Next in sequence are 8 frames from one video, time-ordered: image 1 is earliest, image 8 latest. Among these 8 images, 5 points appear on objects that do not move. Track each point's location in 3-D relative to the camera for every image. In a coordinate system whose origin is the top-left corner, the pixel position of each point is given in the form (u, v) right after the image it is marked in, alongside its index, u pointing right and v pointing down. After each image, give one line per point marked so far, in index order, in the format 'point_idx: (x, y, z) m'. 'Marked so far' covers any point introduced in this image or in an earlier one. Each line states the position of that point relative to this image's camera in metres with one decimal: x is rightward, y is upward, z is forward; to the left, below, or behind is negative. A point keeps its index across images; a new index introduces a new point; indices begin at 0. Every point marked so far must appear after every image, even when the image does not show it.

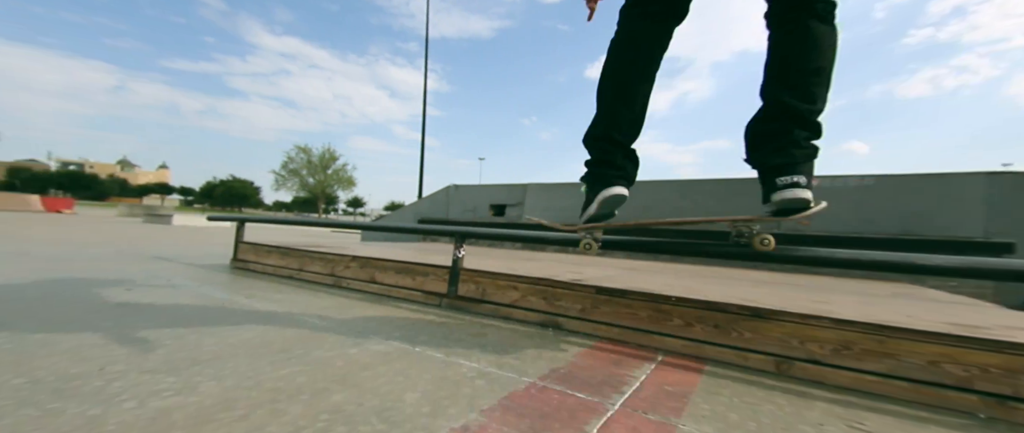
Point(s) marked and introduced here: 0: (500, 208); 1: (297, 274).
0: (-0.2, +0.2, +6.6) m
1: (-1.7, -0.5, +2.9) m
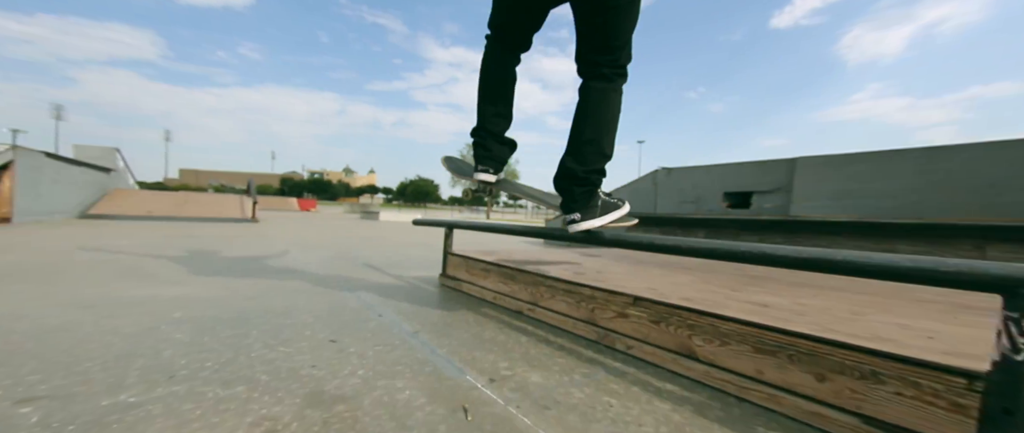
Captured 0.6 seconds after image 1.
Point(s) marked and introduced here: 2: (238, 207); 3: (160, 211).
0: (+2.9, +0.3, +4.7) m
1: (+0.1, -0.5, +1.9) m
2: (-9.0, +0.3, +12.2) m
3: (-9.9, +0.1, +10.4) m
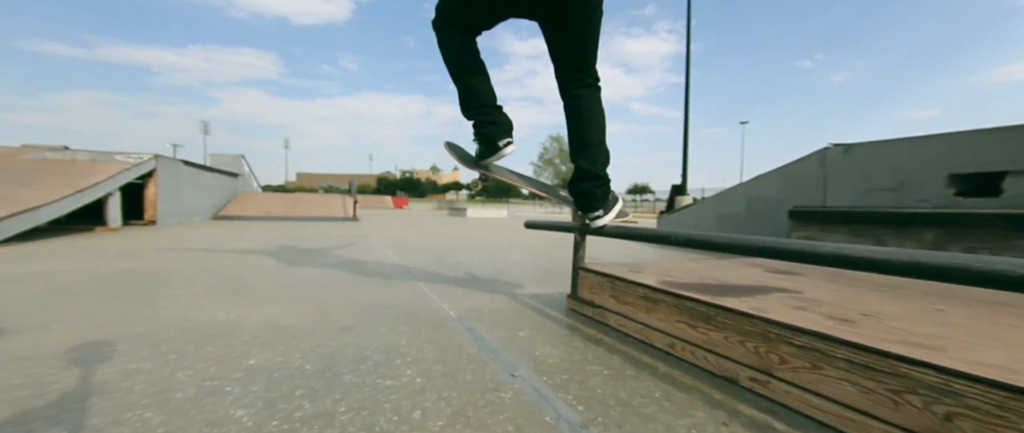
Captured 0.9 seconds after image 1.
0: (+4.0, +0.3, +3.3) m
1: (+0.7, -0.5, +1.2) m
2: (-6.0, +0.3, +13.0) m
3: (-7.2, +0.1, +11.5) m
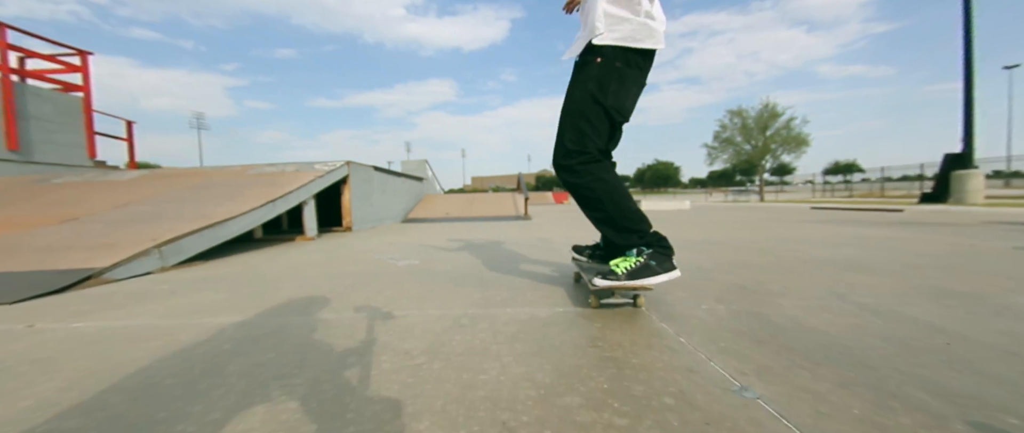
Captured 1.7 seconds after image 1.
0: (+5.2, +0.4, -0.7) m
1: (+1.4, -0.6, -1.4) m
2: (0.0, +0.4, +12.2) m
3: (-1.7, +0.1, +11.3) m
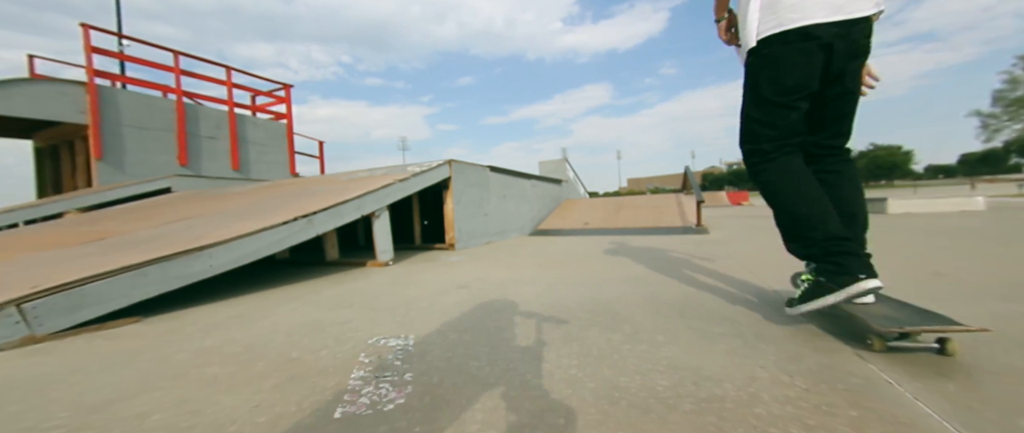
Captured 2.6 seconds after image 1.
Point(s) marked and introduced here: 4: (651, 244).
0: (+3.6, +0.3, -4.9) m
1: (-0.2, -0.7, -4.0) m
2: (+4.0, +0.1, +9.0) m
3: (+2.0, -0.2, +8.9) m
4: (+2.3, -0.5, +6.3) m
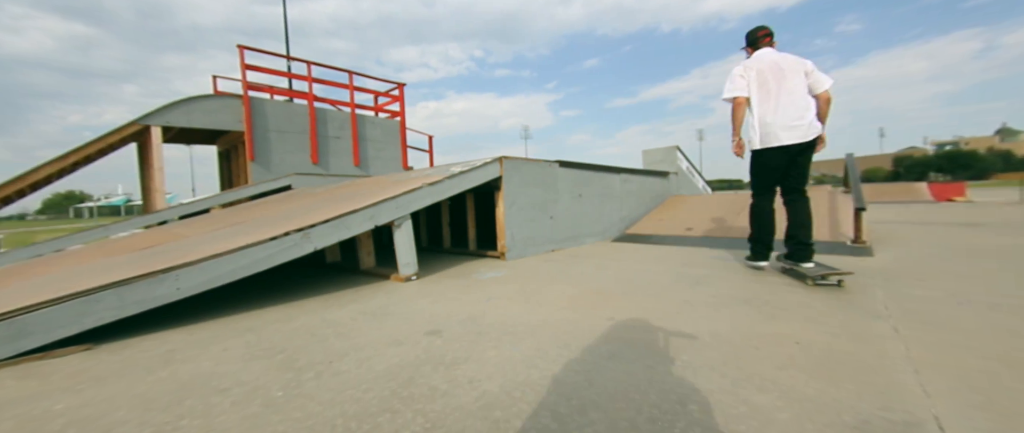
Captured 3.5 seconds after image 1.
0: (+0.8, -0.3, -6.5) m
1: (-2.5, -1.1, -4.3) m
2: (+5.6, 0.0, +6.7) m
3: (+3.7, -0.2, +7.2) m
4: (+3.2, -0.6, +4.6) m
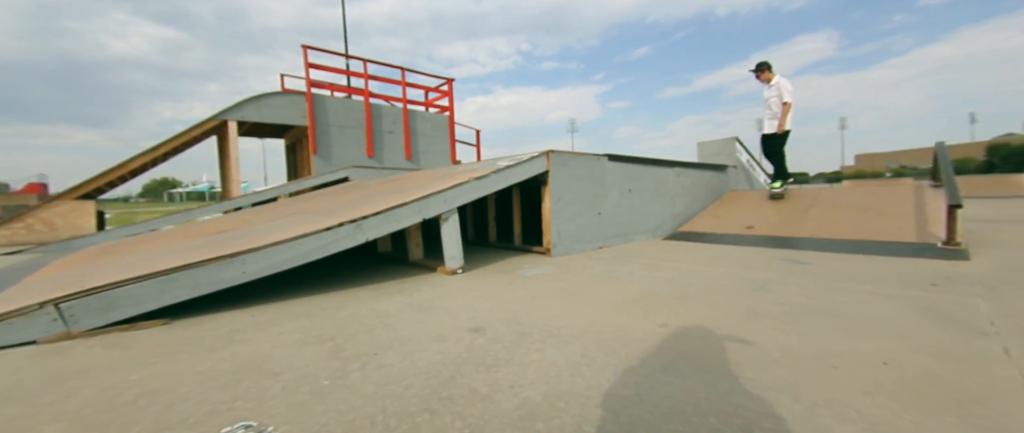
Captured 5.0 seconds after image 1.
0: (0.0, -0.4, -6.6) m
1: (-3.0, -1.1, -4.1) m
2: (+6.4, -0.1, +5.8) m
3: (+4.5, -0.2, +6.6) m
4: (+3.7, -0.6, +4.1) m
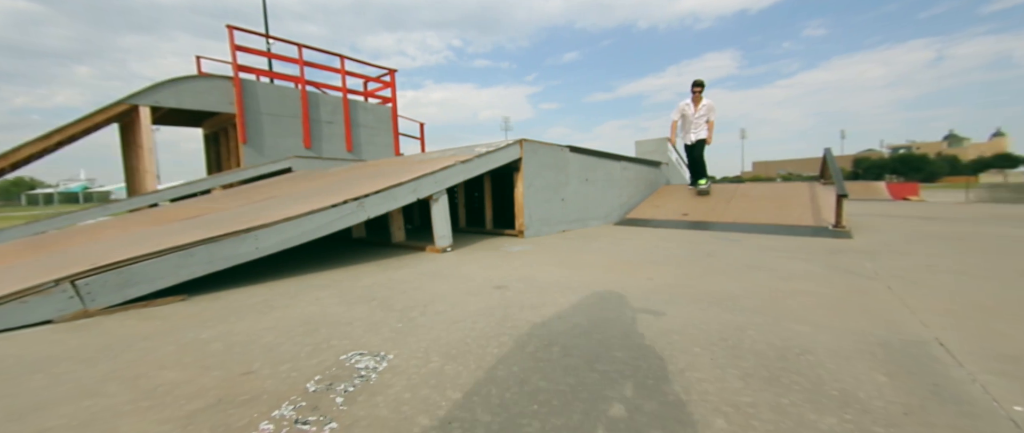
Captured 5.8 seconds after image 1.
0: (+1.7, -0.2, -6.1) m
1: (-1.7, -1.0, -4.1) m
2: (+5.8, +0.3, +7.2) m
3: (+3.8, +0.1, +7.7) m
4: (+3.4, -0.4, +5.1) m
